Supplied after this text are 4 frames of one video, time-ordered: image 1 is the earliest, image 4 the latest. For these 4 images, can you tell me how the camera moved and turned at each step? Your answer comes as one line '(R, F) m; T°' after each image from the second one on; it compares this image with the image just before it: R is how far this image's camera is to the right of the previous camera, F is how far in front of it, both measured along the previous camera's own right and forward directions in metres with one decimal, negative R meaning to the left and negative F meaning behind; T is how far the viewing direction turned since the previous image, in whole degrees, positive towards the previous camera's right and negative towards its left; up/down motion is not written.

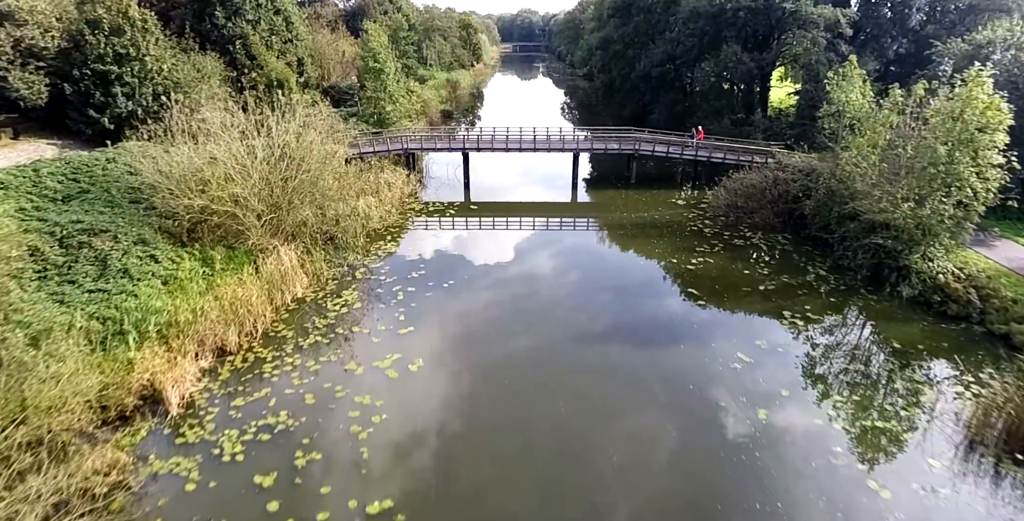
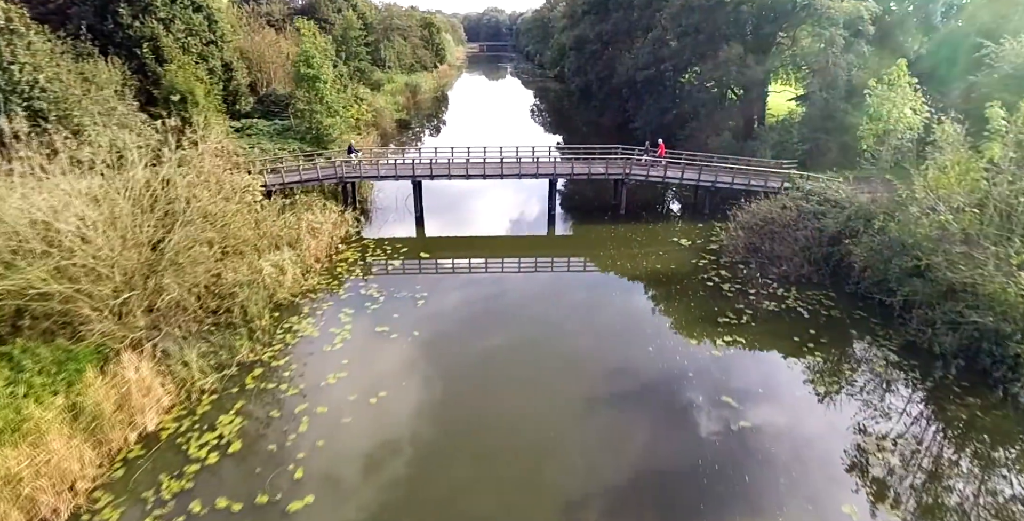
(+0.4, +4.5) m; +3°
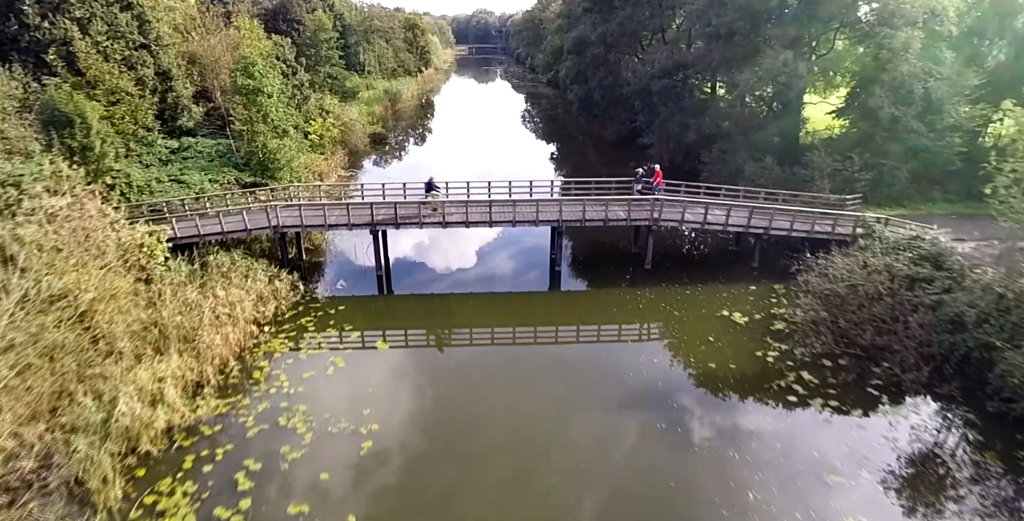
(0.0, +4.6) m; +1°
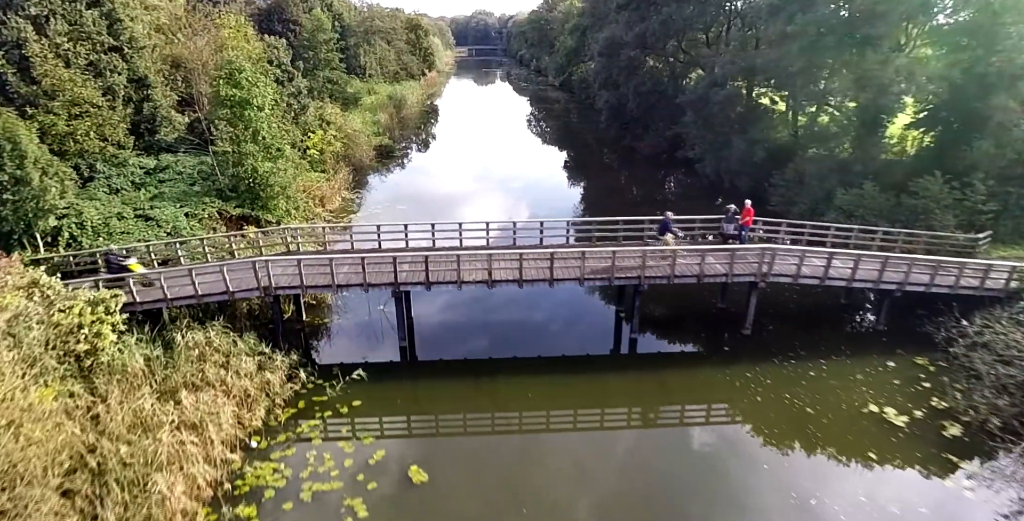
(-1.5, +3.4) m; 0°
